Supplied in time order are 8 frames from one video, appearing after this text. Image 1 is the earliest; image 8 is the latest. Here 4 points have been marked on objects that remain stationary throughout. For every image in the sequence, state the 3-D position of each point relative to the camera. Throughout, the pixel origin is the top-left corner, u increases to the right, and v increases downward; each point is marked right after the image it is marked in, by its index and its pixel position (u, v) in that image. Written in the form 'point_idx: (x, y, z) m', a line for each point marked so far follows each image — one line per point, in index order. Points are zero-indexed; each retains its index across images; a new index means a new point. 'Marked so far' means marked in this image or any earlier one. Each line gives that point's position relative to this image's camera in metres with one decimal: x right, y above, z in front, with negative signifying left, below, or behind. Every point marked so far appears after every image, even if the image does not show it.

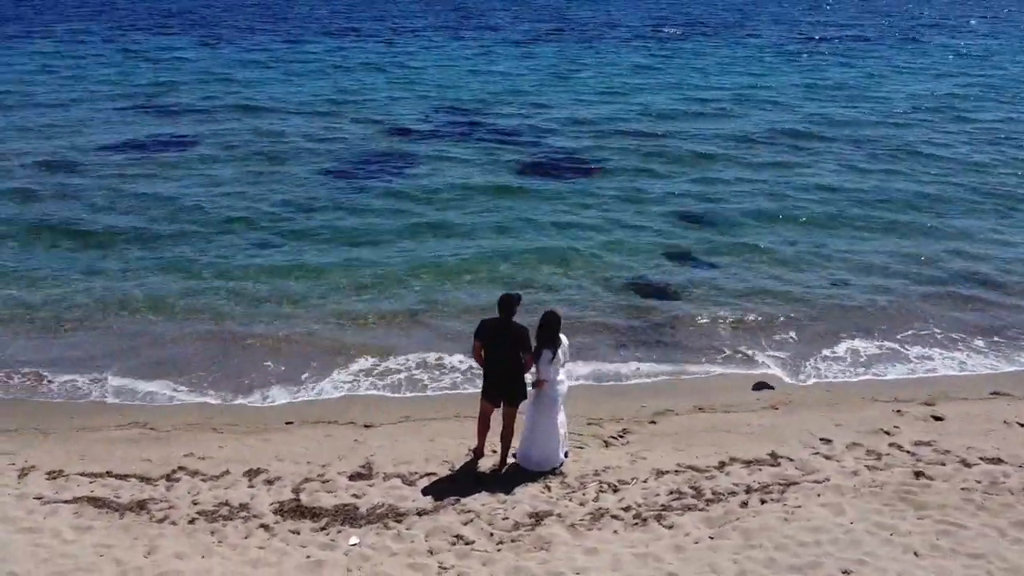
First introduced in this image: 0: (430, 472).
0: (-0.8, -1.6, +8.8) m
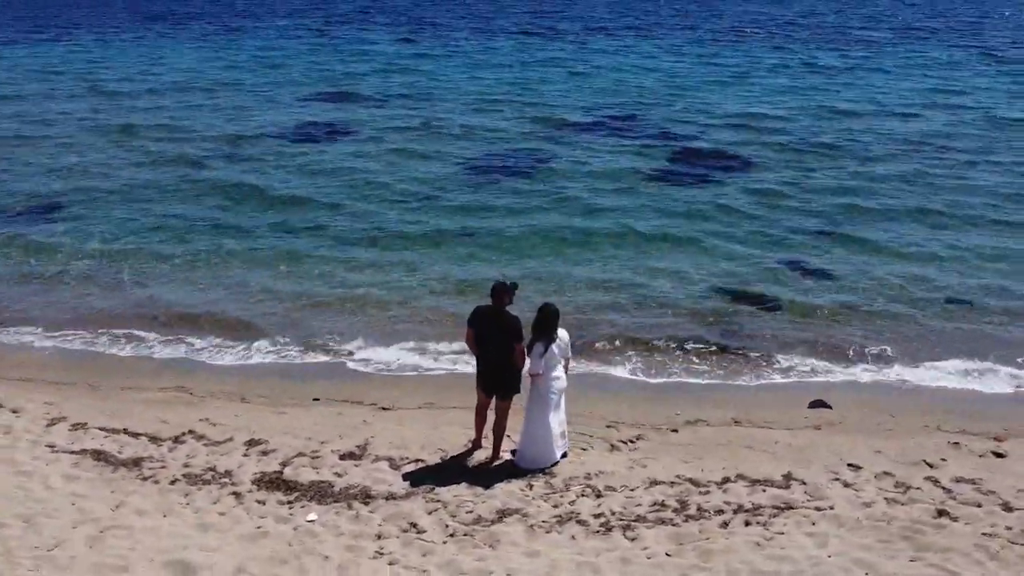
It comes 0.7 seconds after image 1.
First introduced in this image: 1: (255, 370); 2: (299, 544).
0: (-0.8, -1.5, +8.7) m
1: (-3.0, -0.9, +11.7) m
2: (-1.5, -1.8, +7.1) m
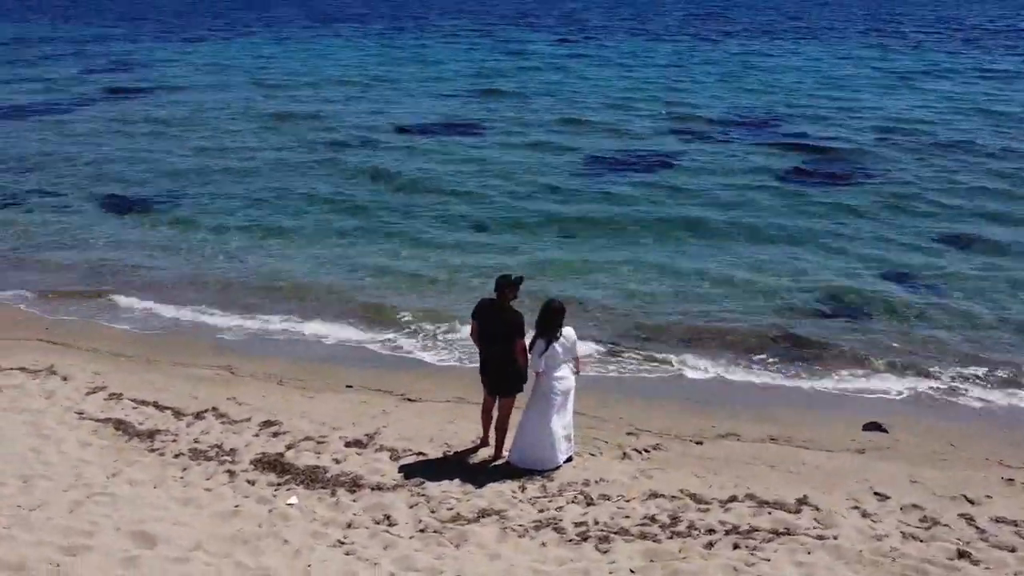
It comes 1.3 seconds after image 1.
0: (-0.8, -1.4, +8.6) m
1: (-2.4, -0.7, +11.9) m
2: (-1.7, -1.7, +7.1) m
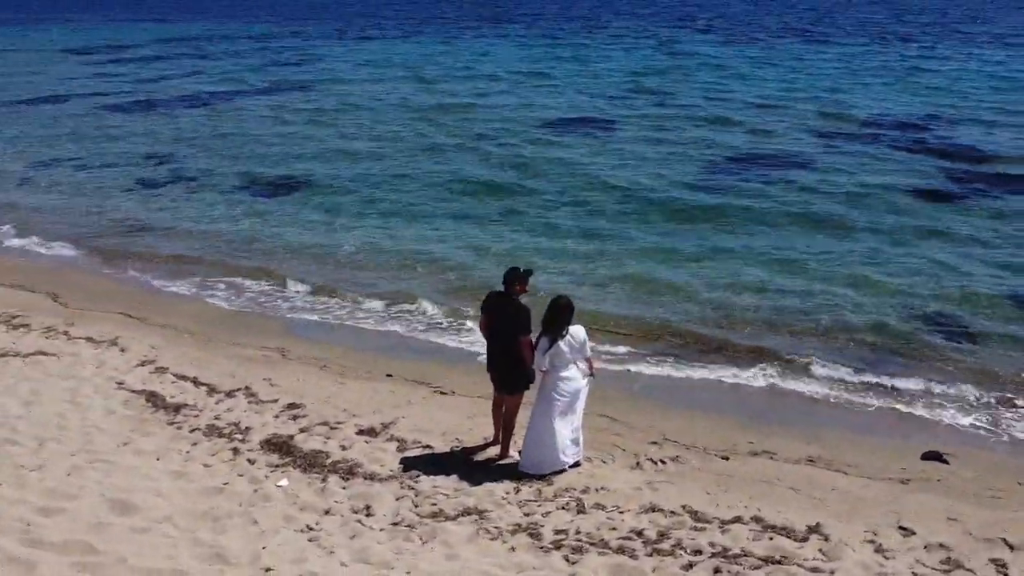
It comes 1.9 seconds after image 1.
0: (-0.7, -1.3, +8.5) m
1: (-1.7, -0.6, +12.0) m
2: (-1.9, -1.5, +7.2) m
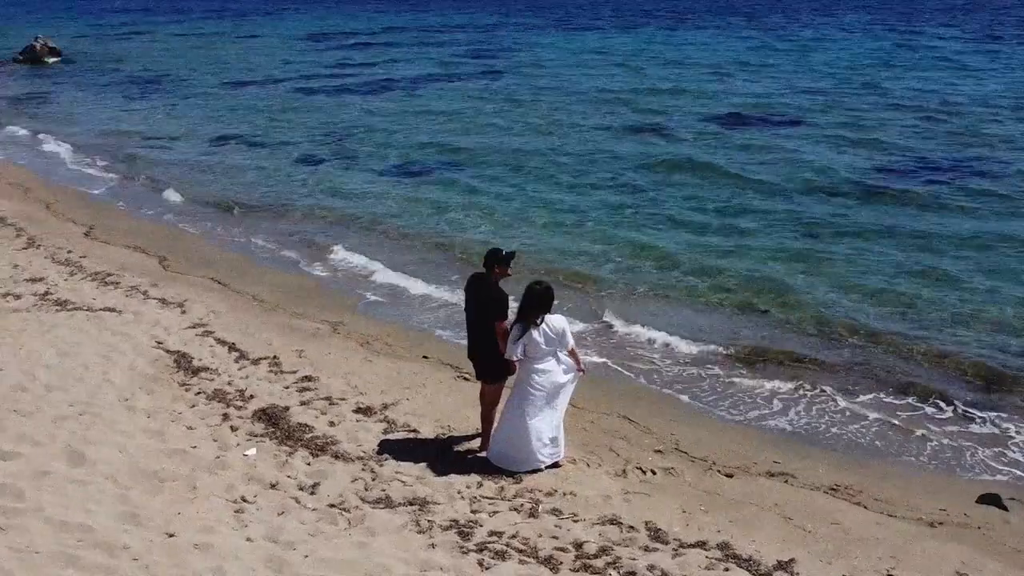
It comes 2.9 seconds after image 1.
0: (-0.8, -1.1, +8.2) m
1: (-0.9, -0.3, +11.8) m
2: (-2.2, -1.3, +7.2) m
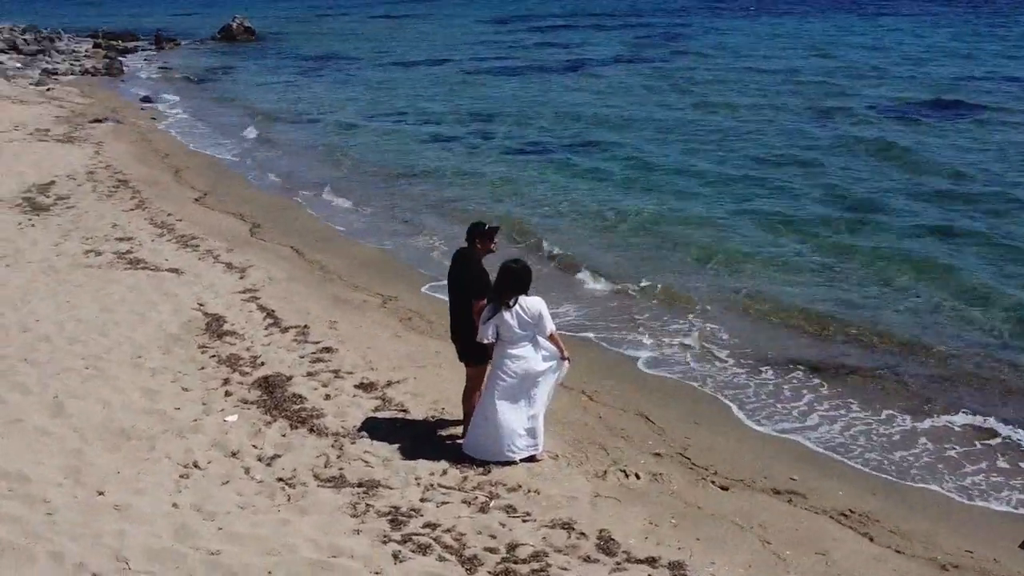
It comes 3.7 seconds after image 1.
0: (-0.8, -0.9, +7.8) m
1: (-0.2, -0.1, +11.4) m
2: (-2.4, -1.0, +7.1) m
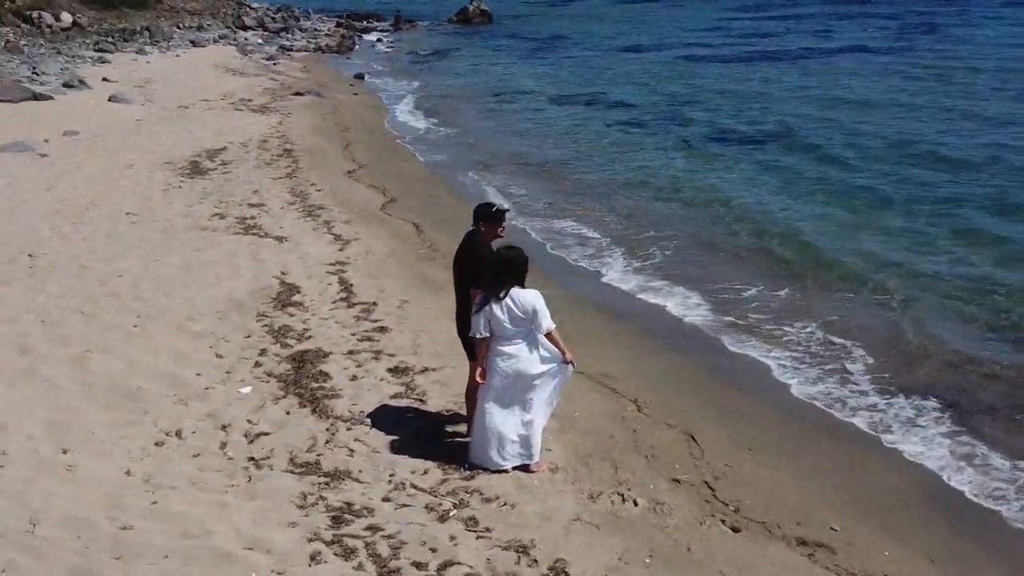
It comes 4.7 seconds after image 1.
0: (-0.6, -0.8, +7.3) m
1: (+0.9, 0.0, +10.6) m
2: (-2.4, -0.7, +7.1) m
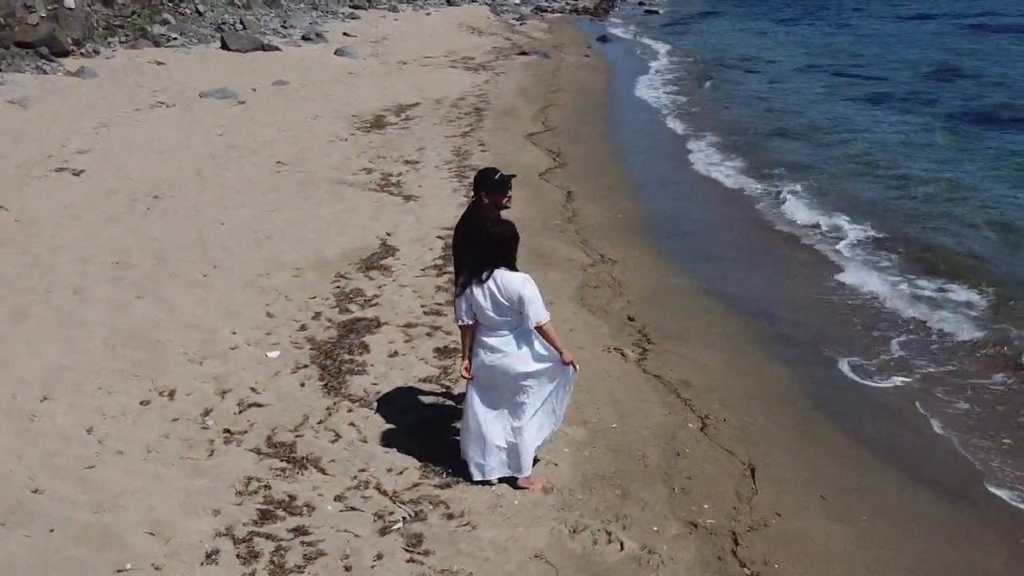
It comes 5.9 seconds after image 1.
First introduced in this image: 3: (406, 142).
0: (-0.4, -0.6, +6.5) m
1: (+2.0, +0.1, +9.3) m
2: (-2.1, -0.4, +6.7) m
3: (-1.4, +1.9, +13.4) m
